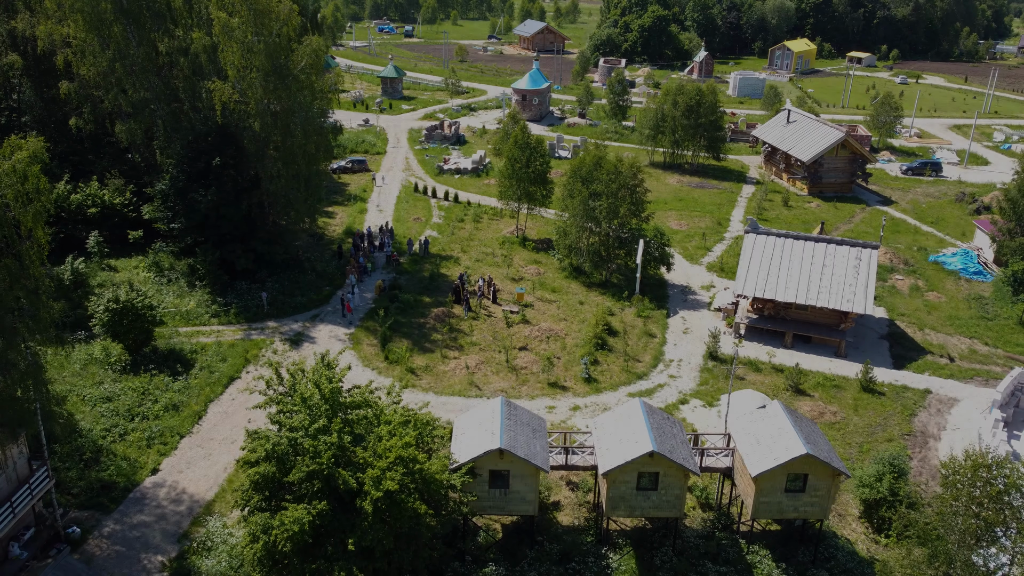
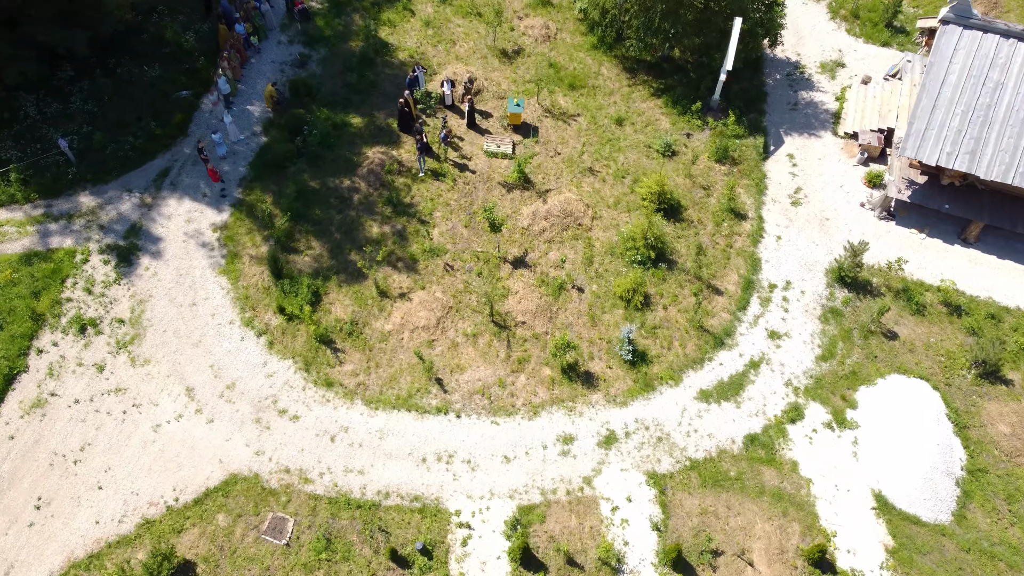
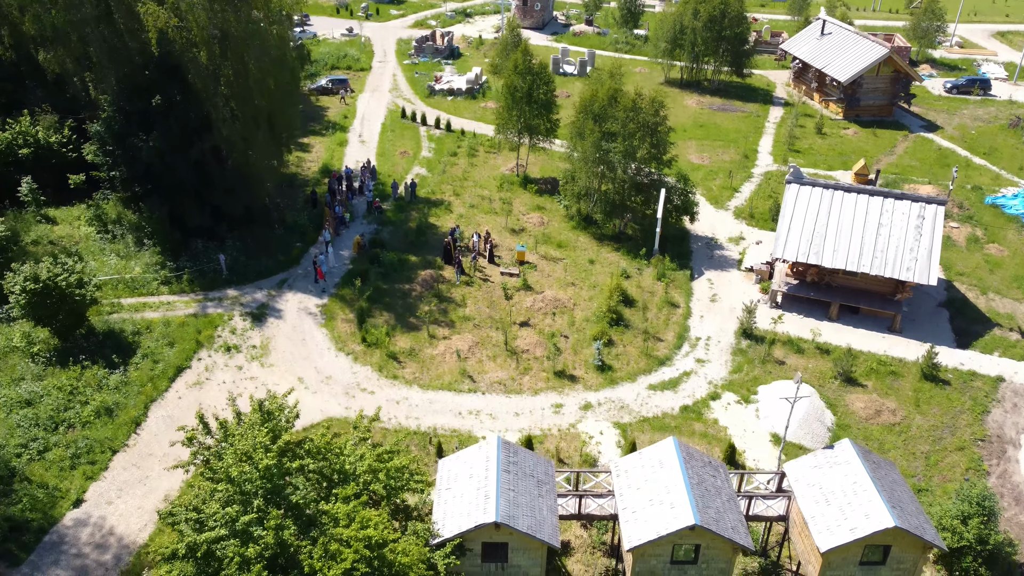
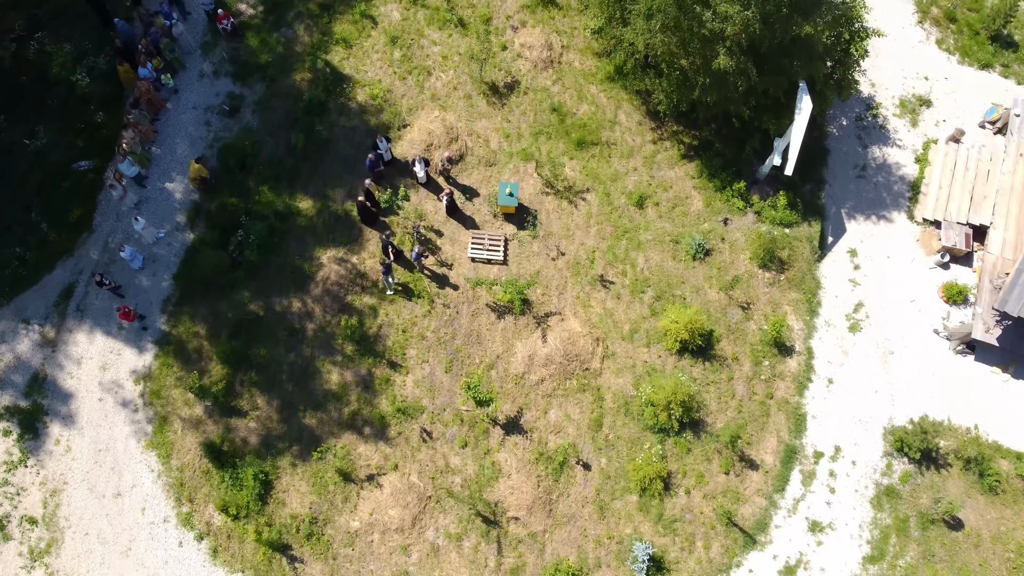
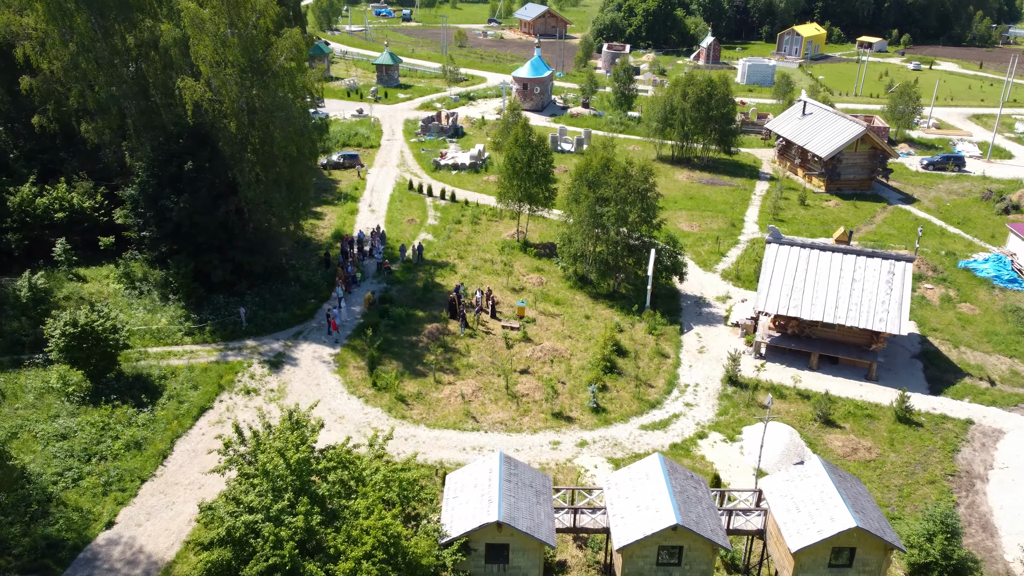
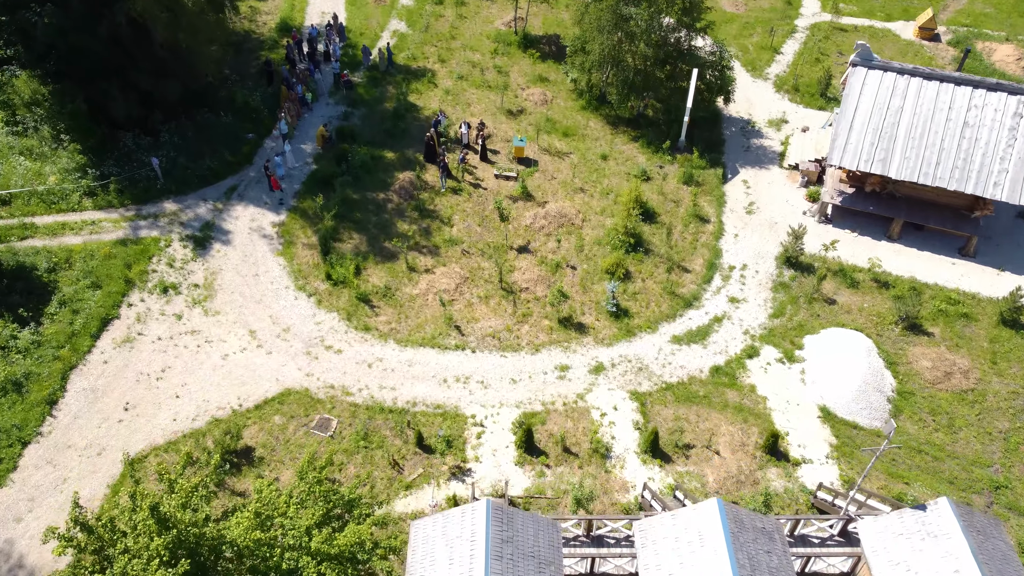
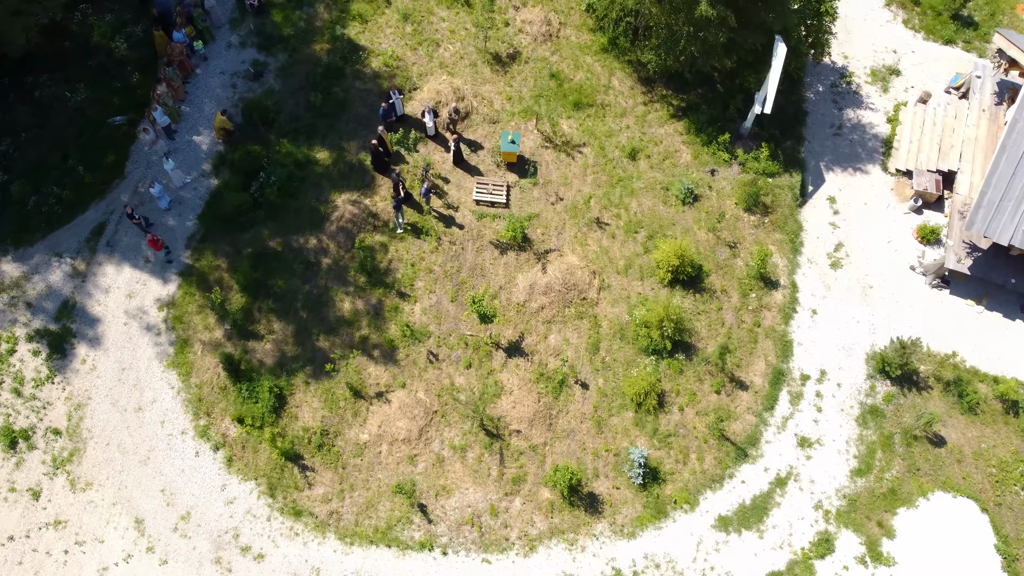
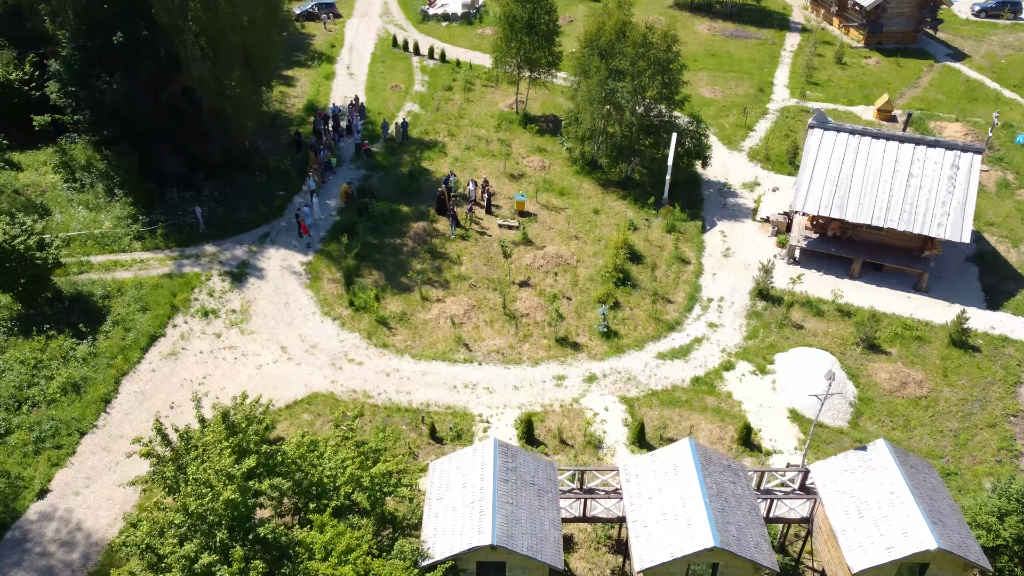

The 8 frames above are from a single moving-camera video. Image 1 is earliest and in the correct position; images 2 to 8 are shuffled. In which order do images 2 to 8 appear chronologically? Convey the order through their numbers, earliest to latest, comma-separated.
5, 3, 8, 6, 2, 7, 4
